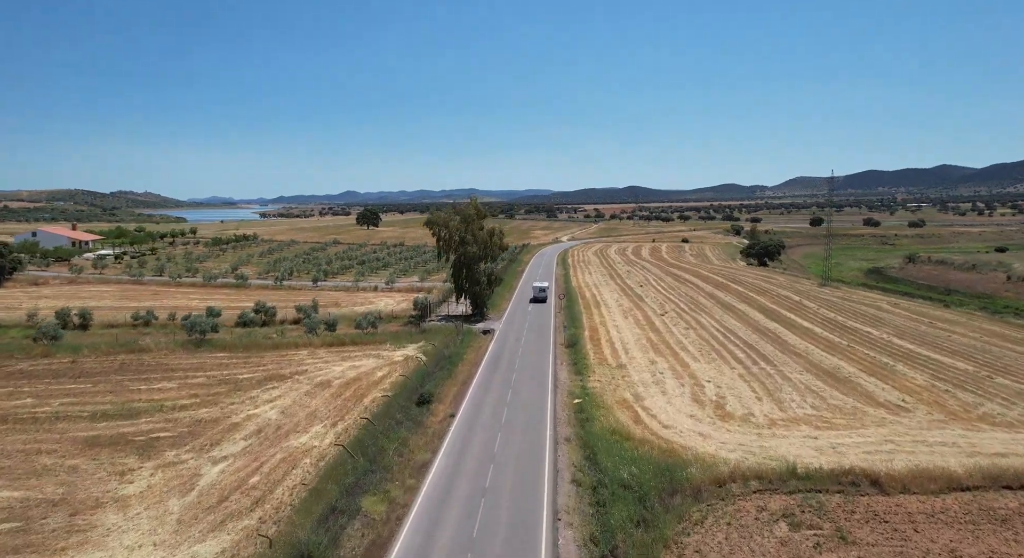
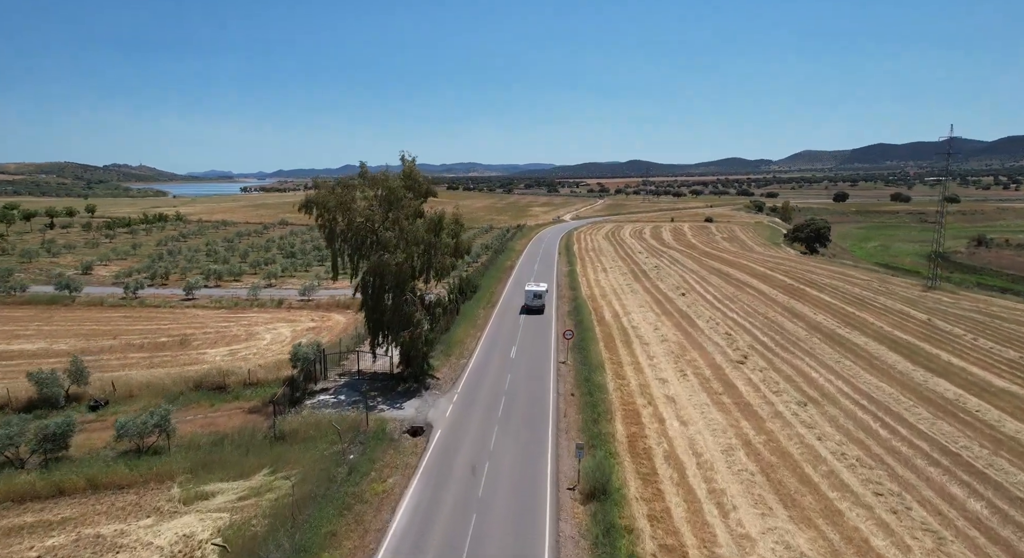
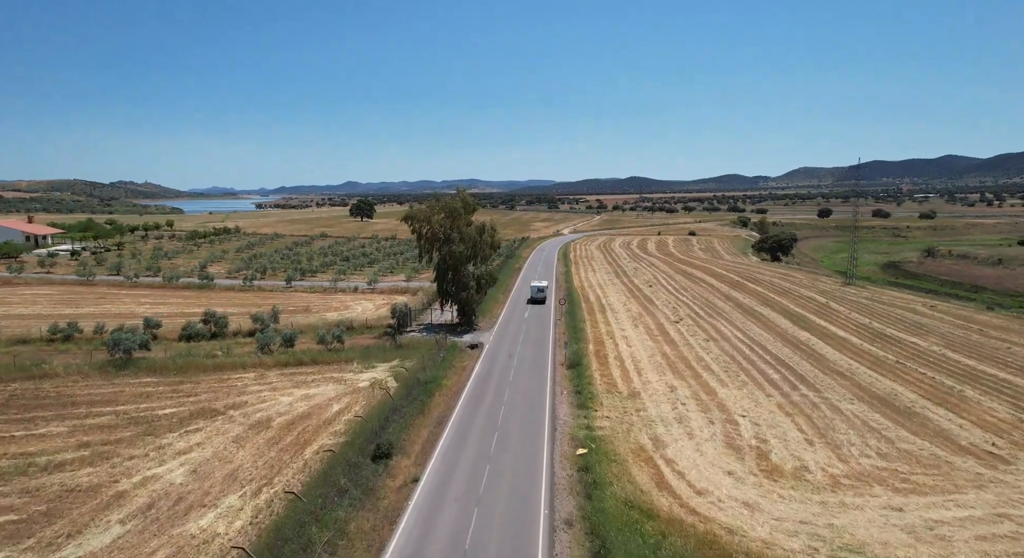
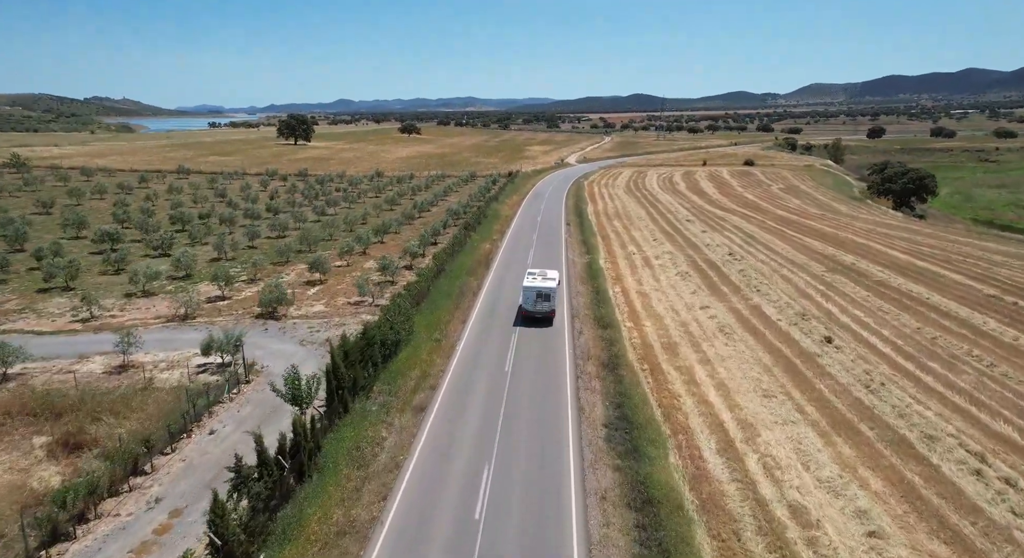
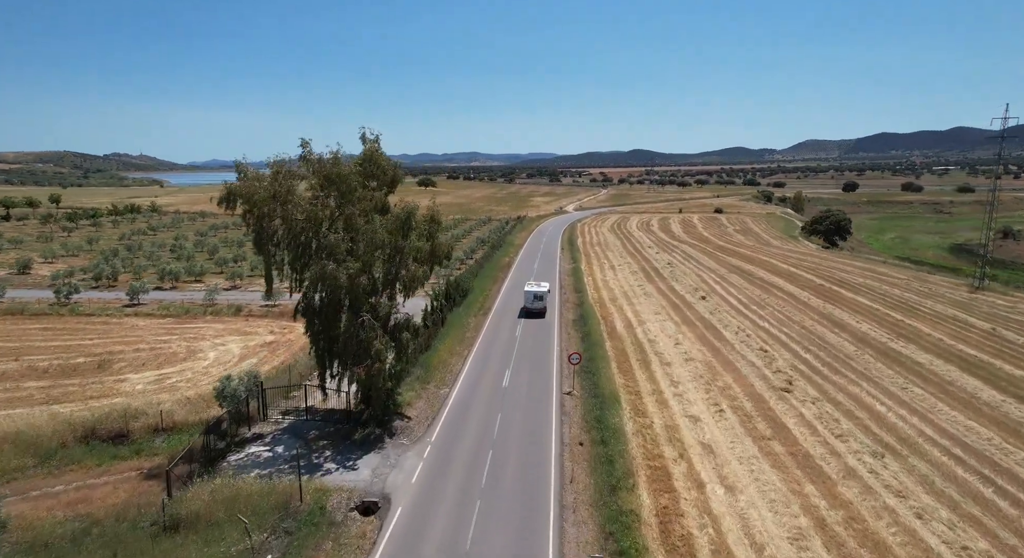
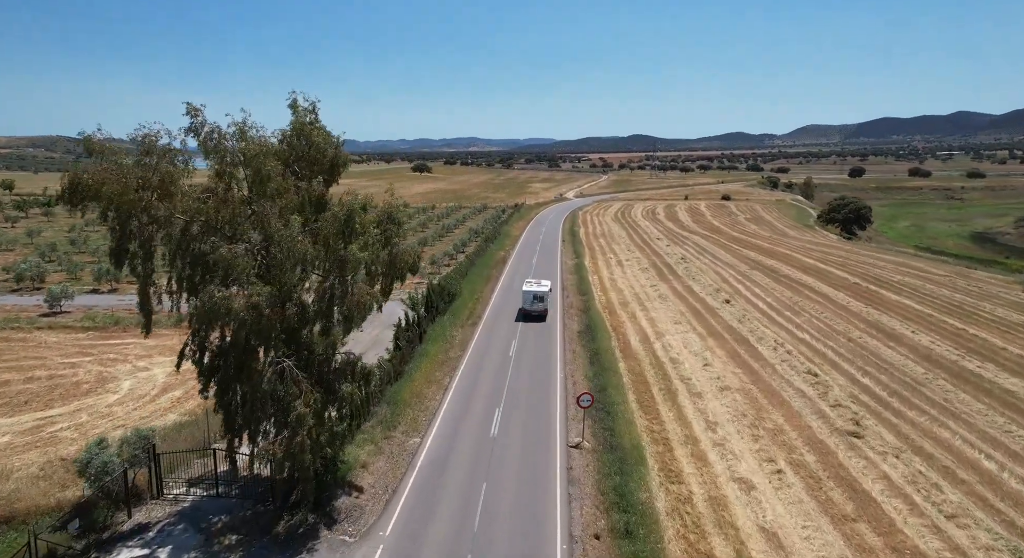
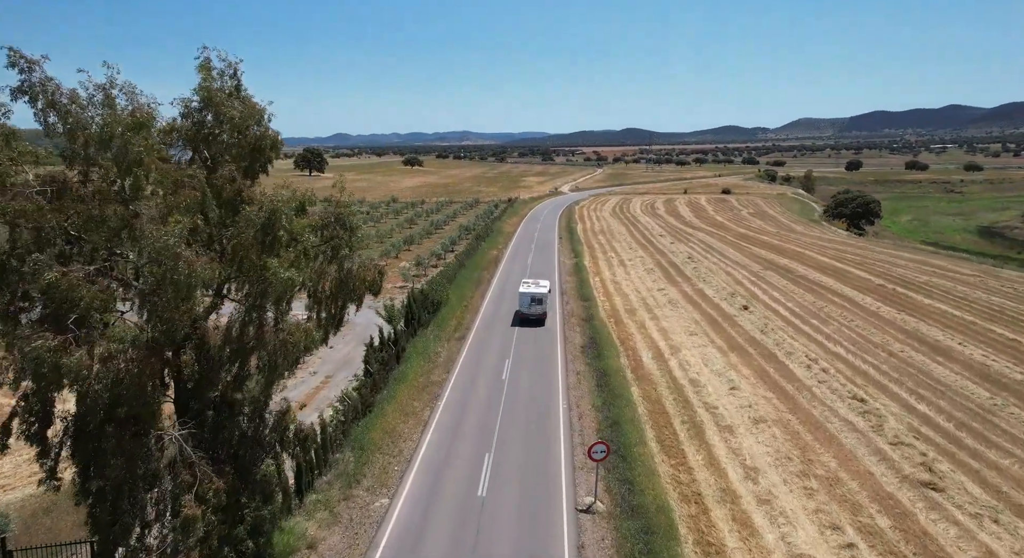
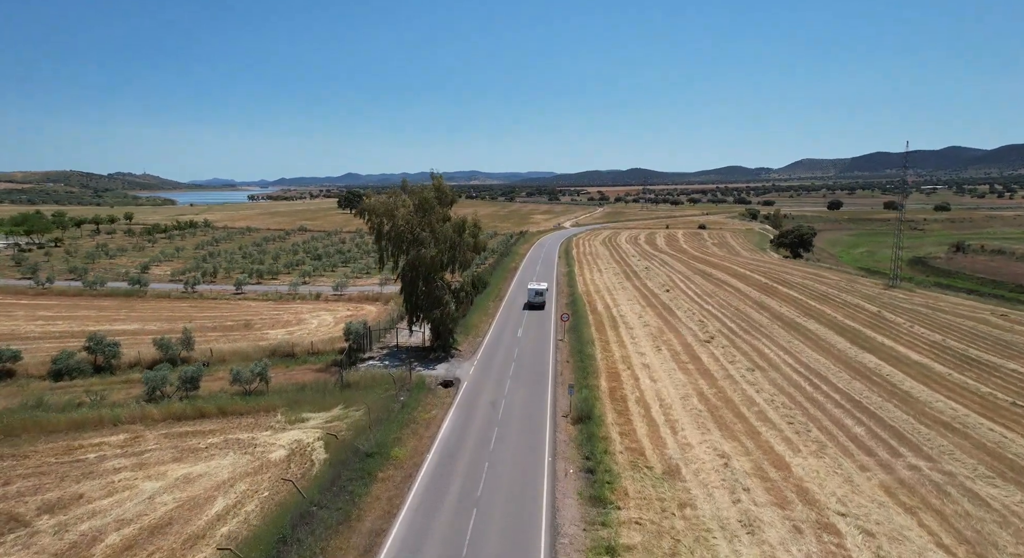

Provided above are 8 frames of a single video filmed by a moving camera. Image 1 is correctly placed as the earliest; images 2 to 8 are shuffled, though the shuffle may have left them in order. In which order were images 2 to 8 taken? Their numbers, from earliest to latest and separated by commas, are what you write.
3, 8, 2, 5, 6, 7, 4
